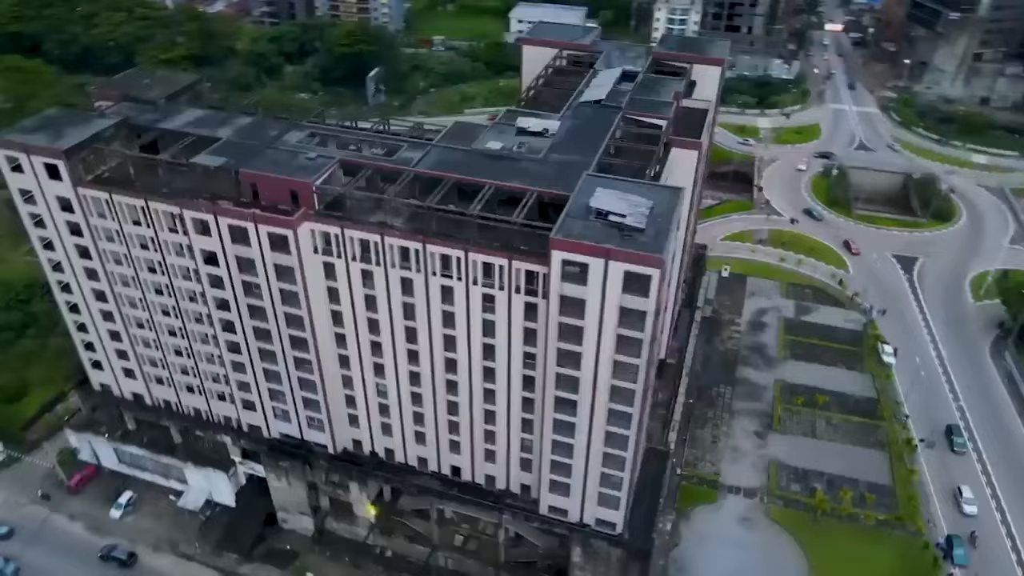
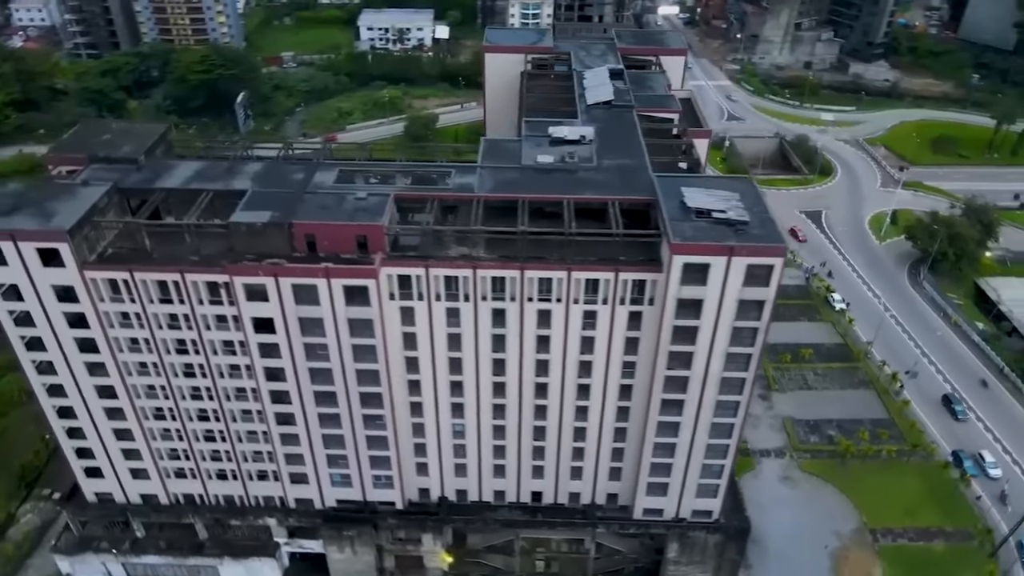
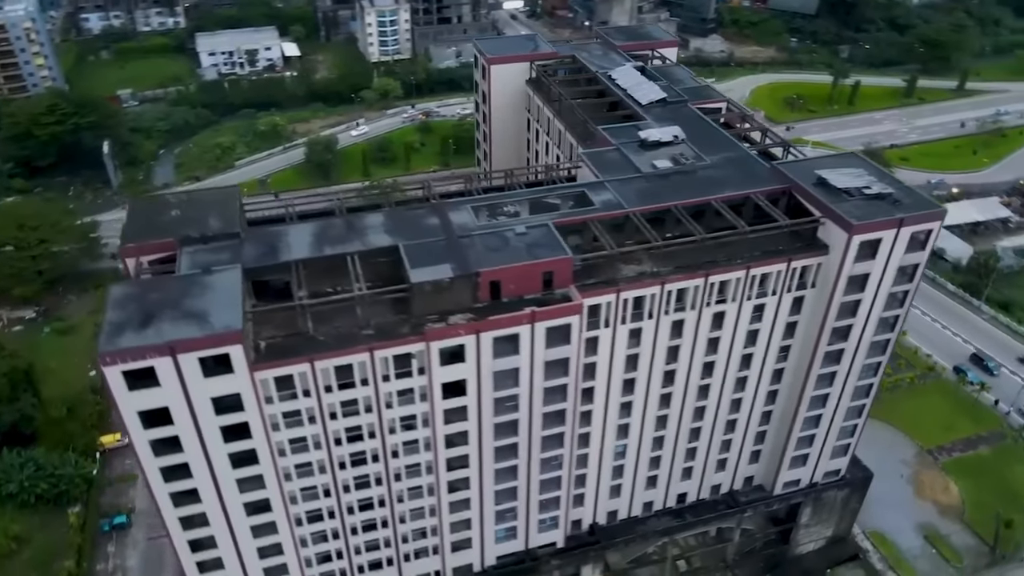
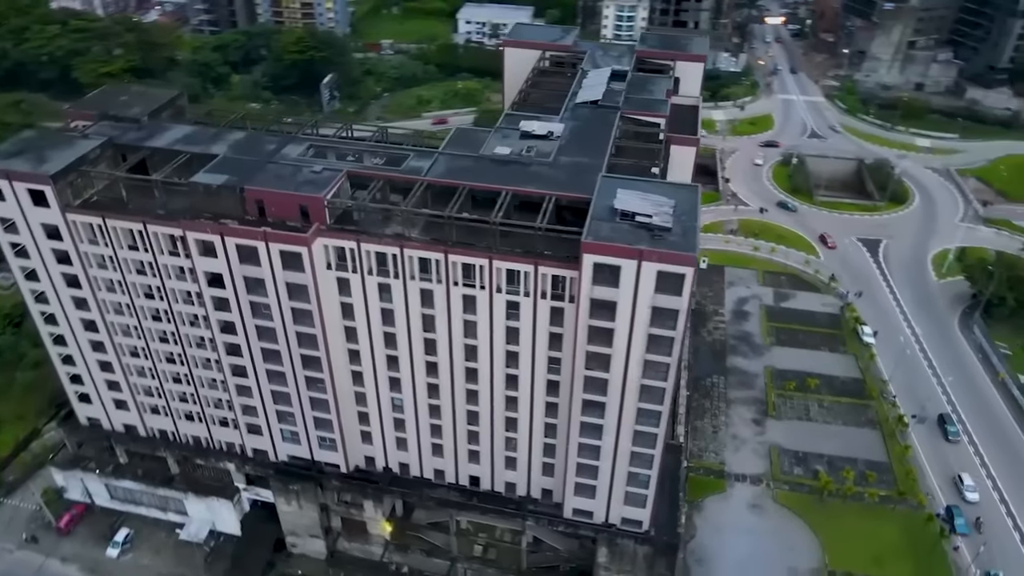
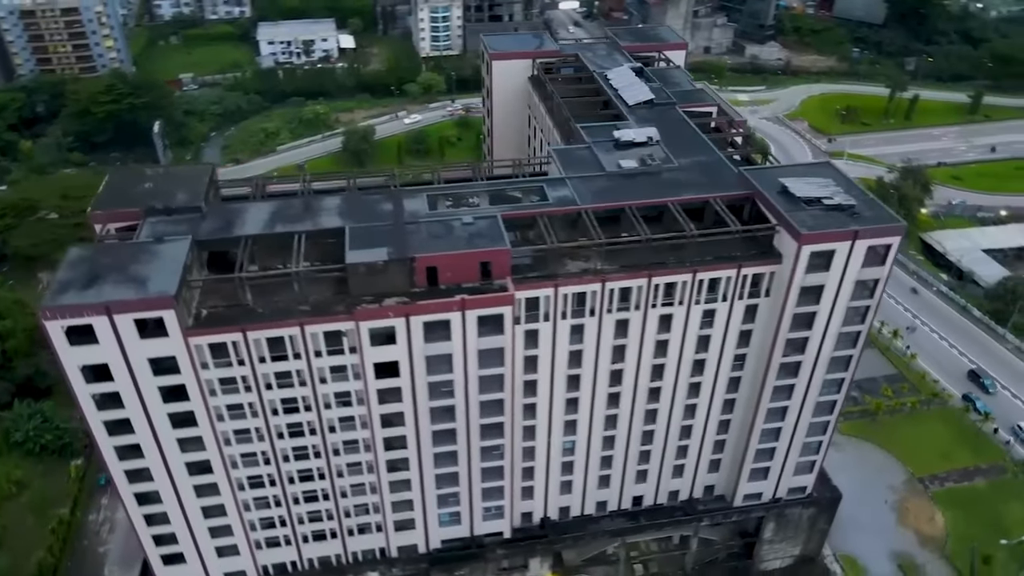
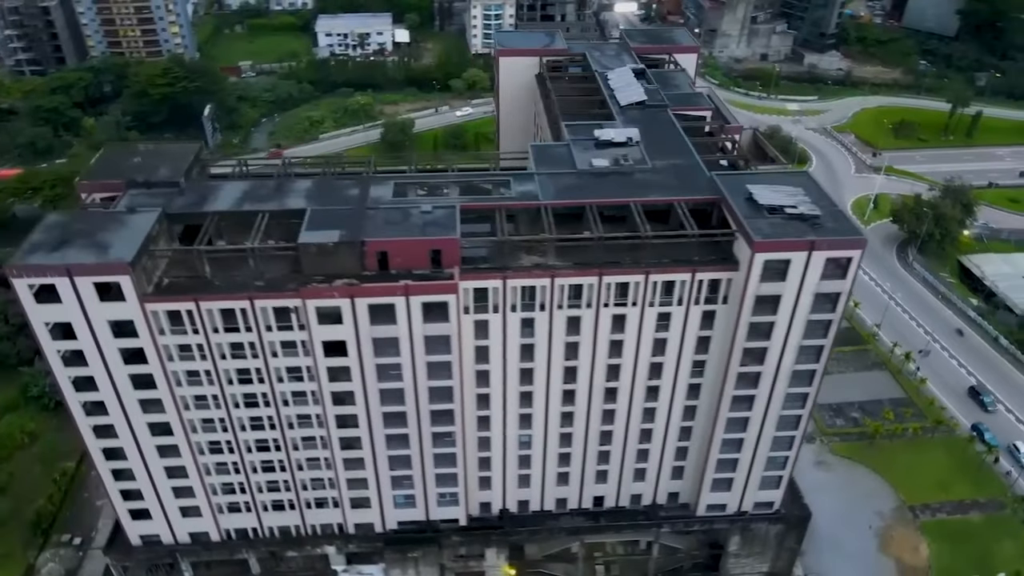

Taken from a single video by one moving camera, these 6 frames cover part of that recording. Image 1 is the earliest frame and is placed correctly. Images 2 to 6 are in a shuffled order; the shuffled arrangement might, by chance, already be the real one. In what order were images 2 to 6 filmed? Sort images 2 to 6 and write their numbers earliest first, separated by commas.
4, 2, 6, 5, 3
